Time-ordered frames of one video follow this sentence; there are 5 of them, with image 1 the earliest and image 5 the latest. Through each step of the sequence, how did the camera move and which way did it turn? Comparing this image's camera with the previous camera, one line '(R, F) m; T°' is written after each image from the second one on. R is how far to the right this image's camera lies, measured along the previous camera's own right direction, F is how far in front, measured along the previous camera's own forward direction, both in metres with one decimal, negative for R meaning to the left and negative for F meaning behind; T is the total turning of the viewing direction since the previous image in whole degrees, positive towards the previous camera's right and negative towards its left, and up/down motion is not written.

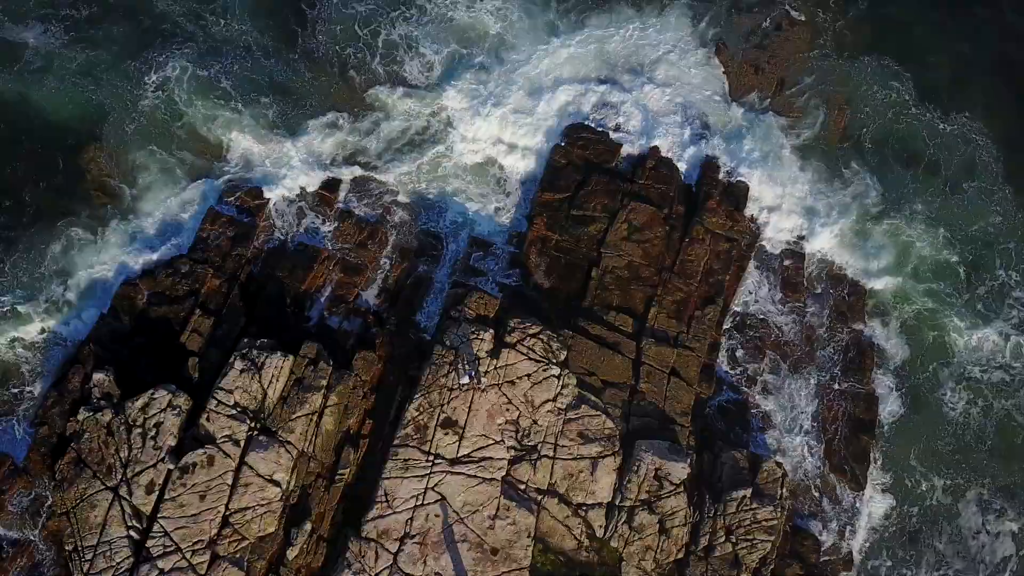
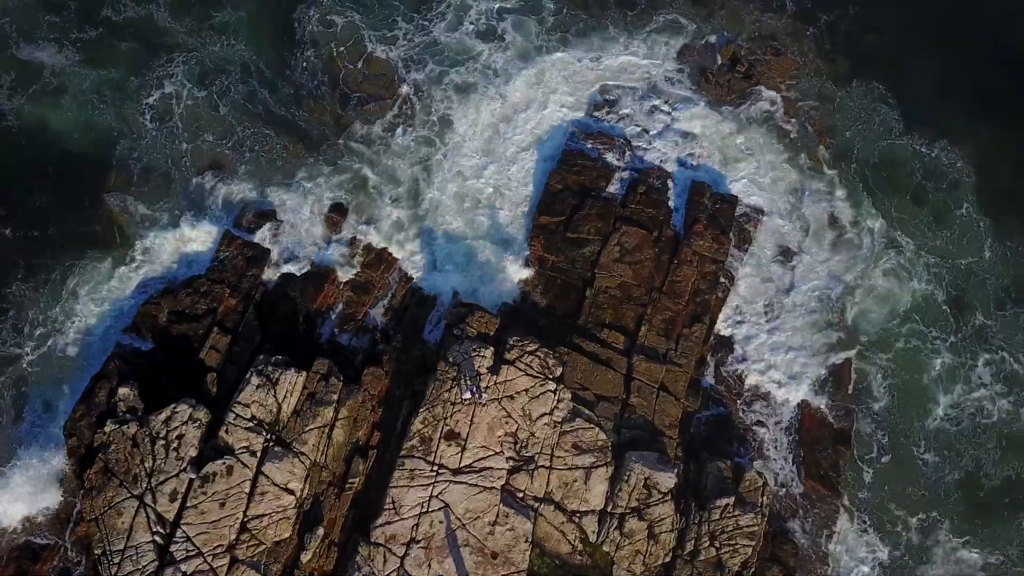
(+0.3, -1.6) m; -1°
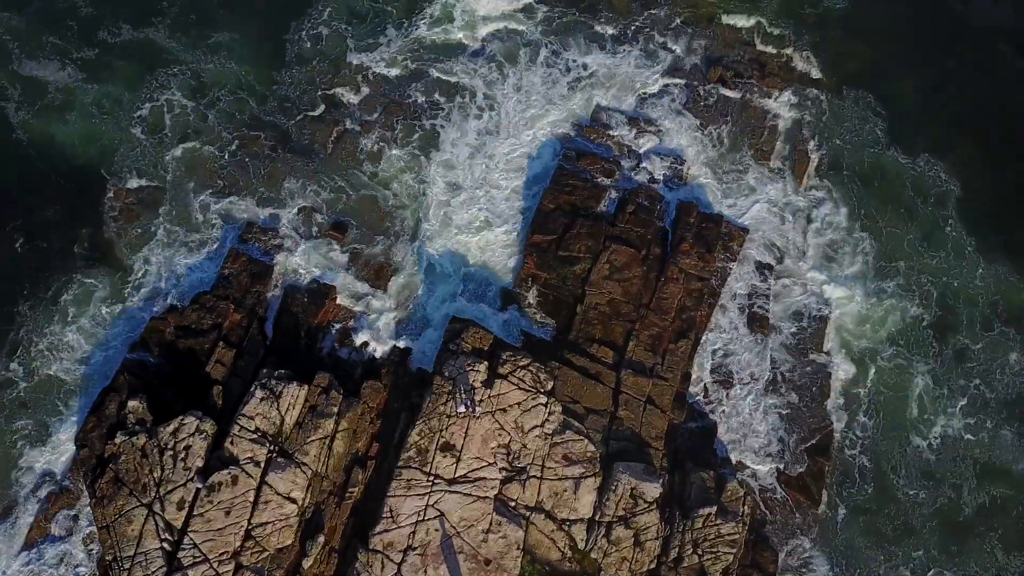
(+0.4, -1.1) m; 0°
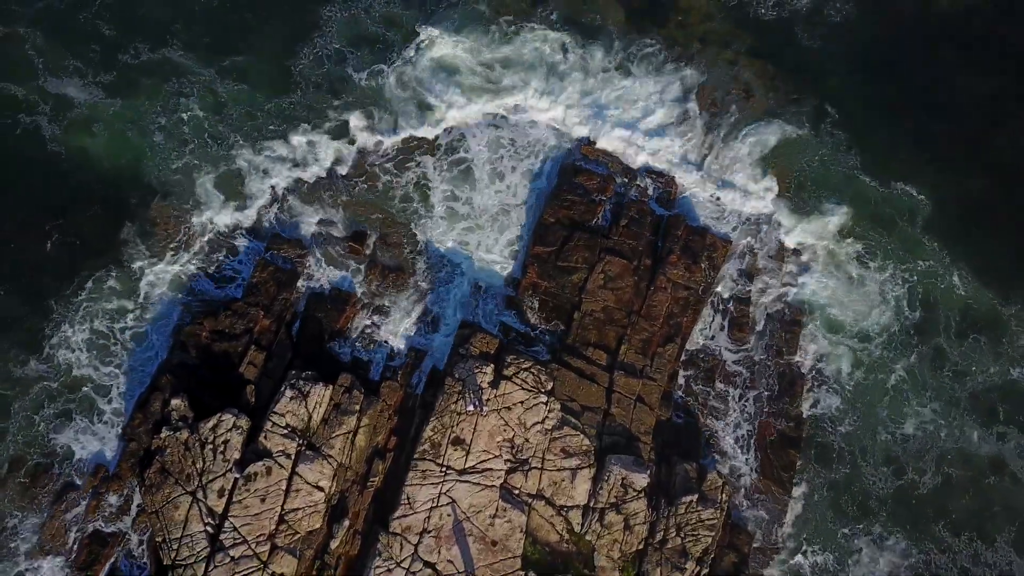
(+0.4, -2.7) m; -1°
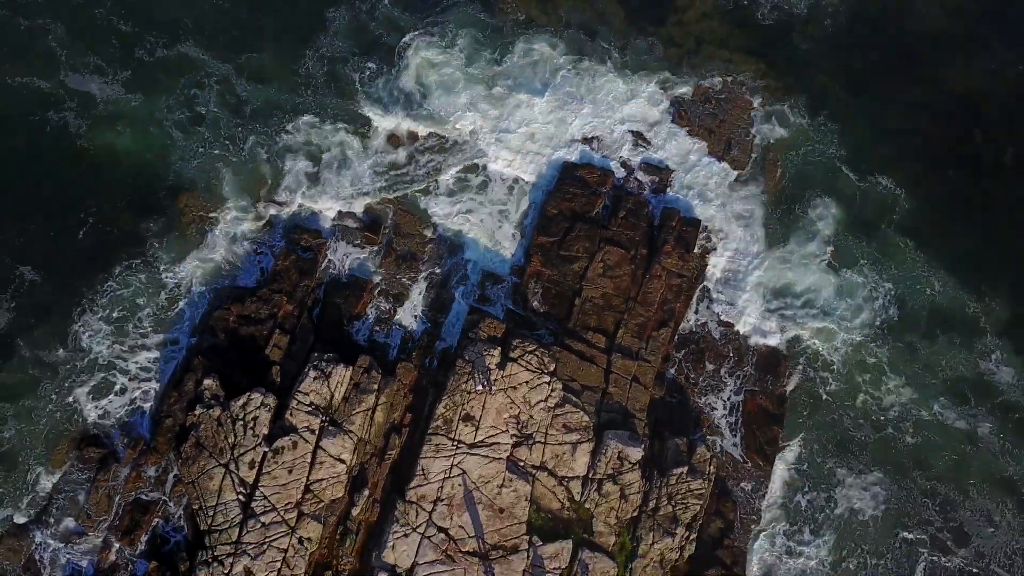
(+0.2, -2.2) m; -1°
